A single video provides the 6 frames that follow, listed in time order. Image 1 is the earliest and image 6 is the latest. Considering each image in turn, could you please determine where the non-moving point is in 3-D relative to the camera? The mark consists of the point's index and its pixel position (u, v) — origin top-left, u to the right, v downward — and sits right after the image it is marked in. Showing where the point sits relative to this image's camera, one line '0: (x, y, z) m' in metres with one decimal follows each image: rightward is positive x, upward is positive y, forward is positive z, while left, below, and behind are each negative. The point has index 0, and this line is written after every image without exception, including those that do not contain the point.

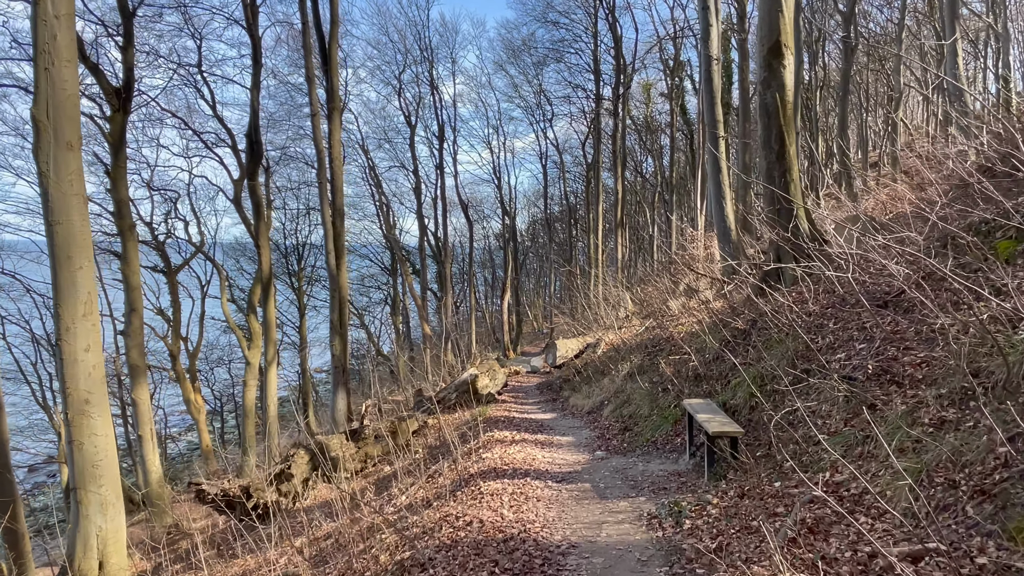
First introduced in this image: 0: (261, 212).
0: (-7.0, +2.1, +17.3) m
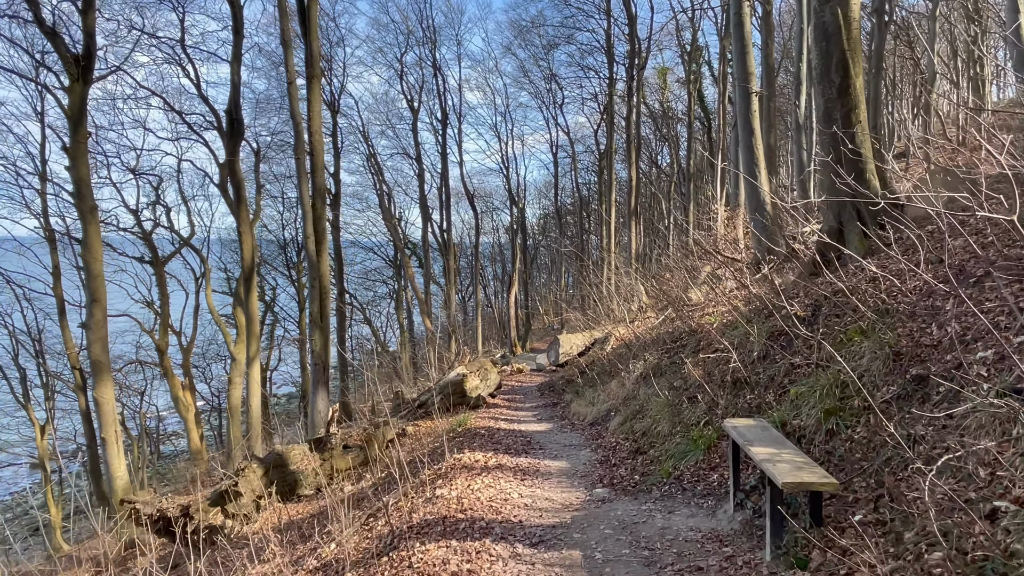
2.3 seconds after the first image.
0: (-7.0, +2.3, +15.9) m
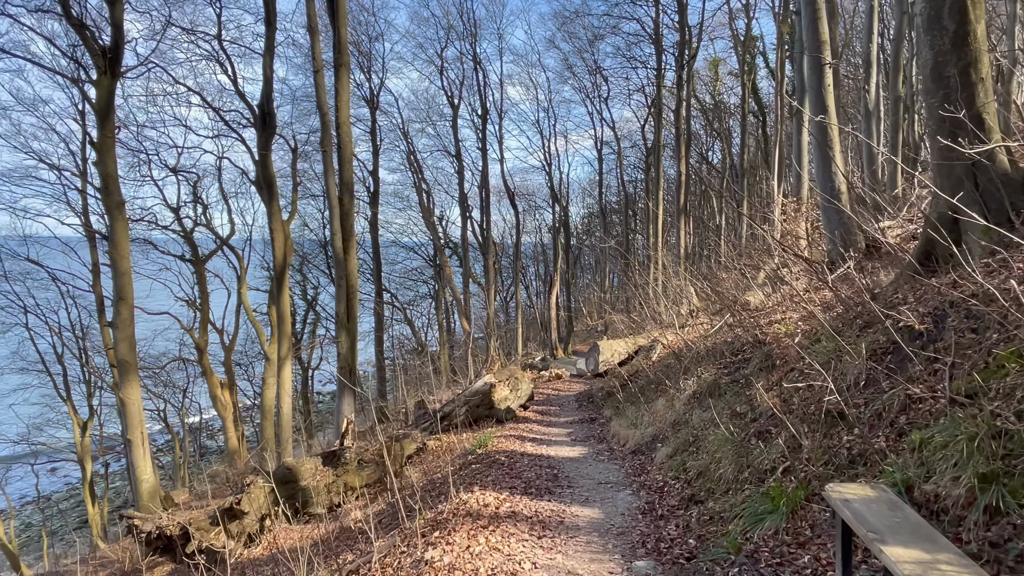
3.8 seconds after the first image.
0: (-6.0, +2.4, +15.4) m
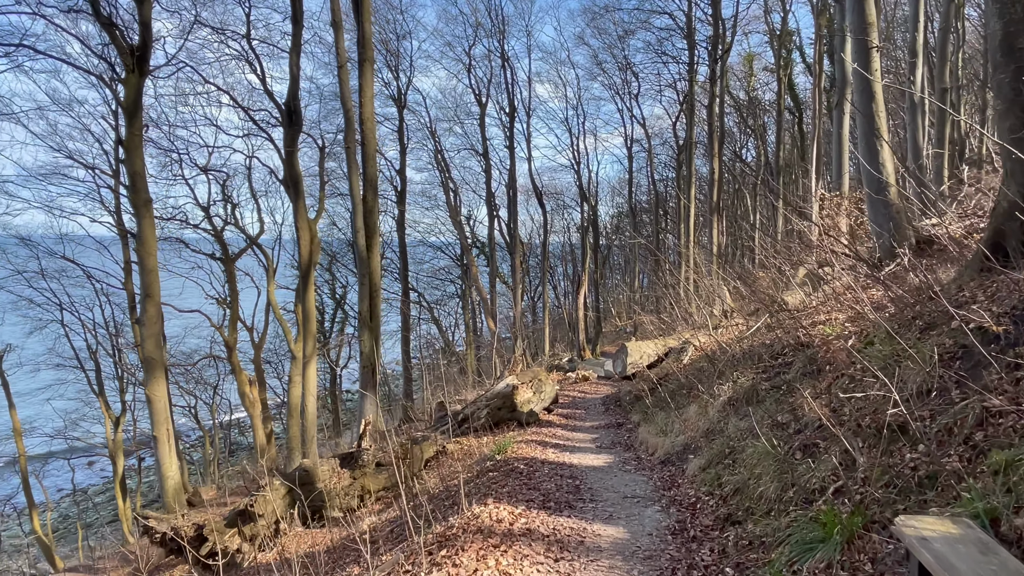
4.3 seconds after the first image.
0: (-5.3, +2.4, +15.4) m
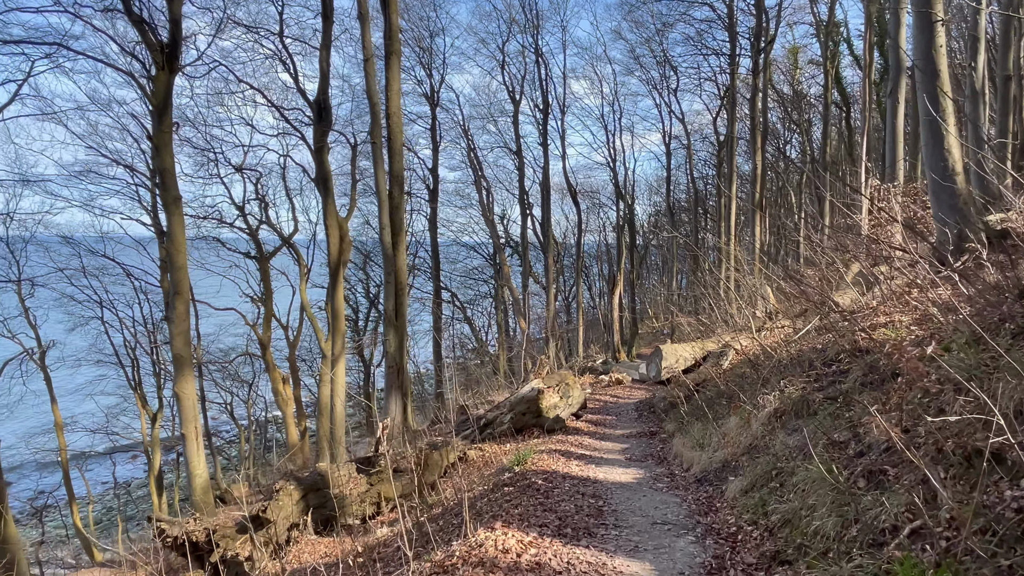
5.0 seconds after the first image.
0: (-4.5, +2.5, +15.2) m
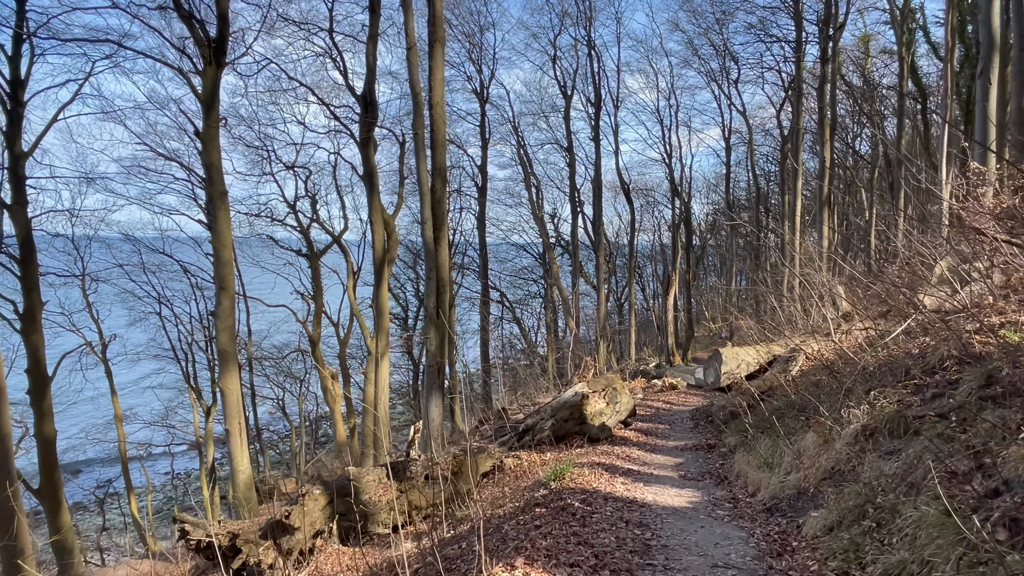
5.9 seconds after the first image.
0: (-3.4, +2.5, +15.0) m
